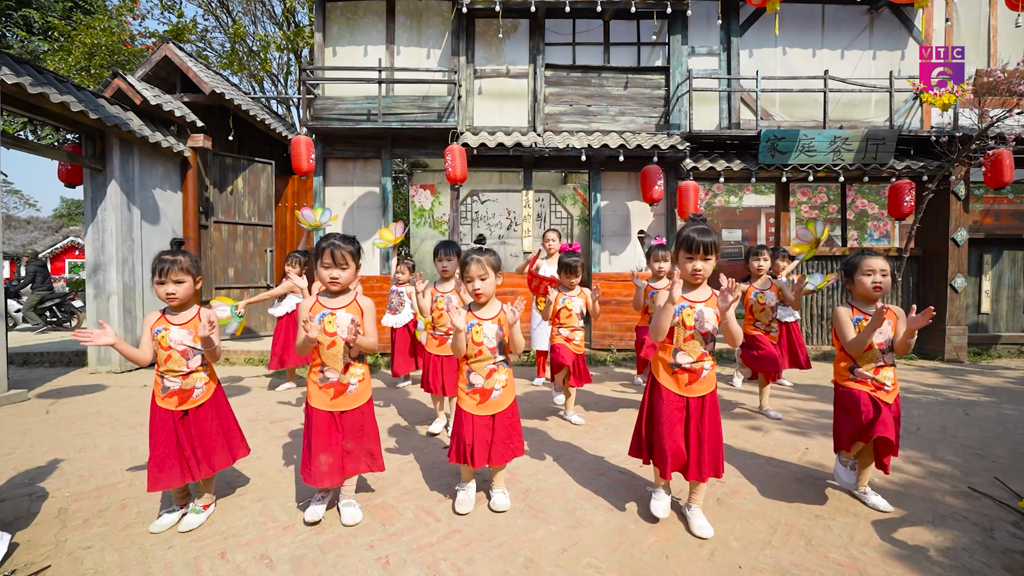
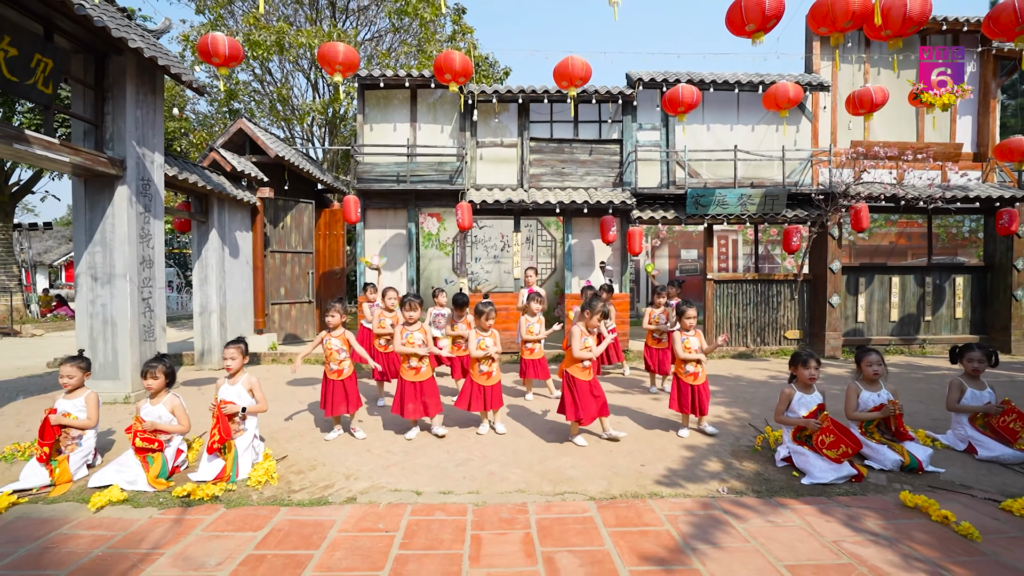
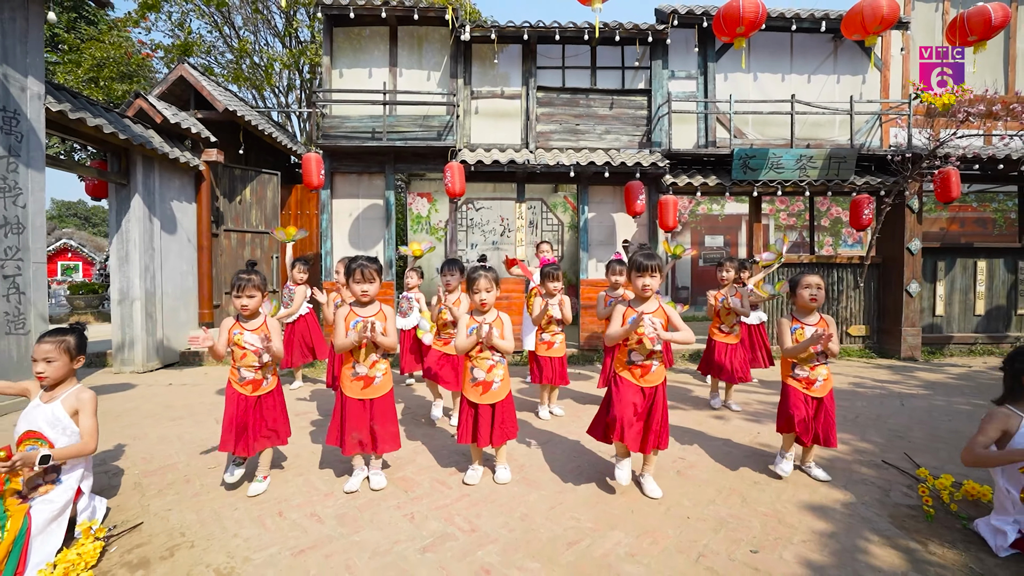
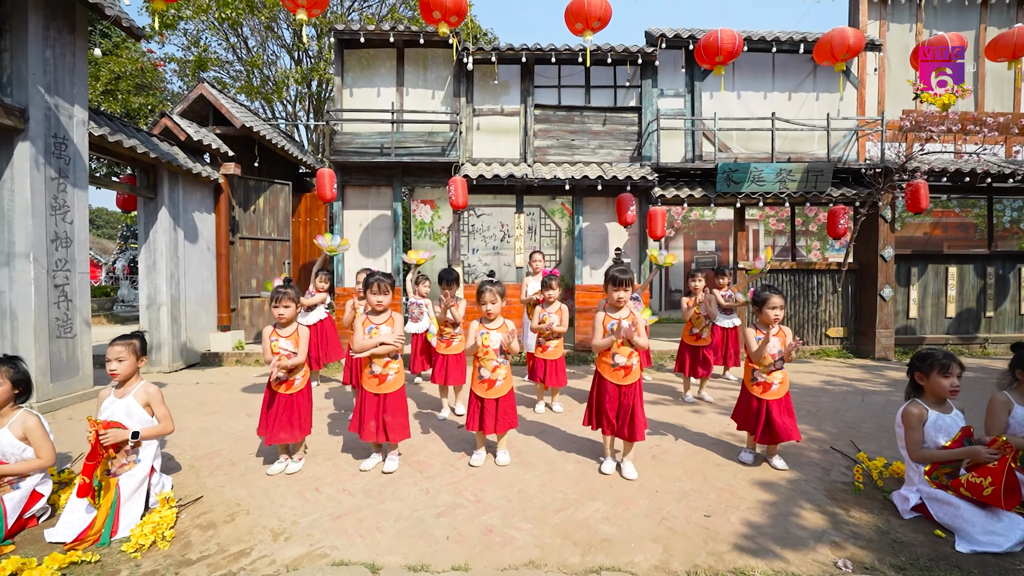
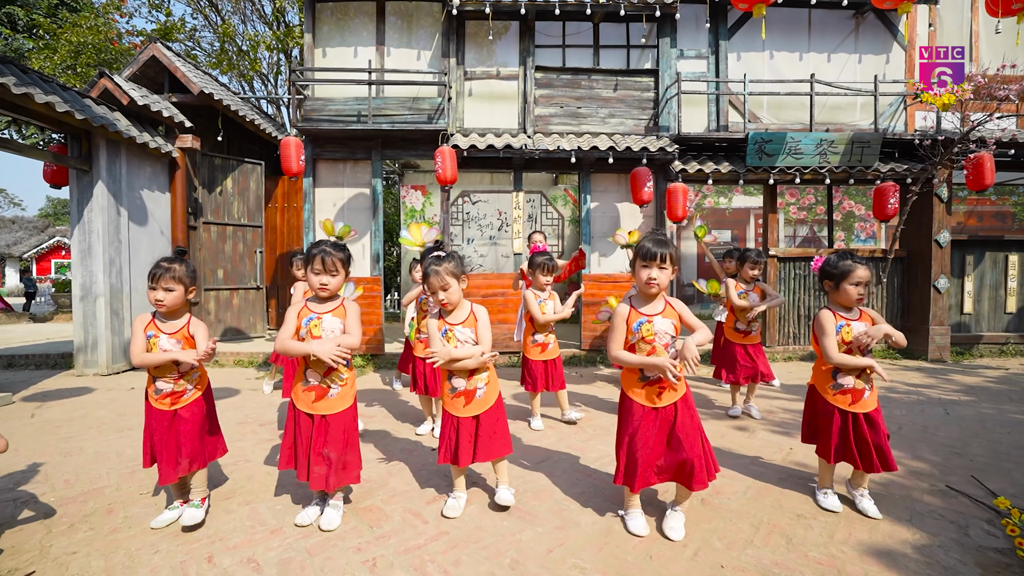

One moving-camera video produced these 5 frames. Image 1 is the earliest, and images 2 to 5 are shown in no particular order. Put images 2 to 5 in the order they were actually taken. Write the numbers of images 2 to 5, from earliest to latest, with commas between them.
5, 3, 4, 2
